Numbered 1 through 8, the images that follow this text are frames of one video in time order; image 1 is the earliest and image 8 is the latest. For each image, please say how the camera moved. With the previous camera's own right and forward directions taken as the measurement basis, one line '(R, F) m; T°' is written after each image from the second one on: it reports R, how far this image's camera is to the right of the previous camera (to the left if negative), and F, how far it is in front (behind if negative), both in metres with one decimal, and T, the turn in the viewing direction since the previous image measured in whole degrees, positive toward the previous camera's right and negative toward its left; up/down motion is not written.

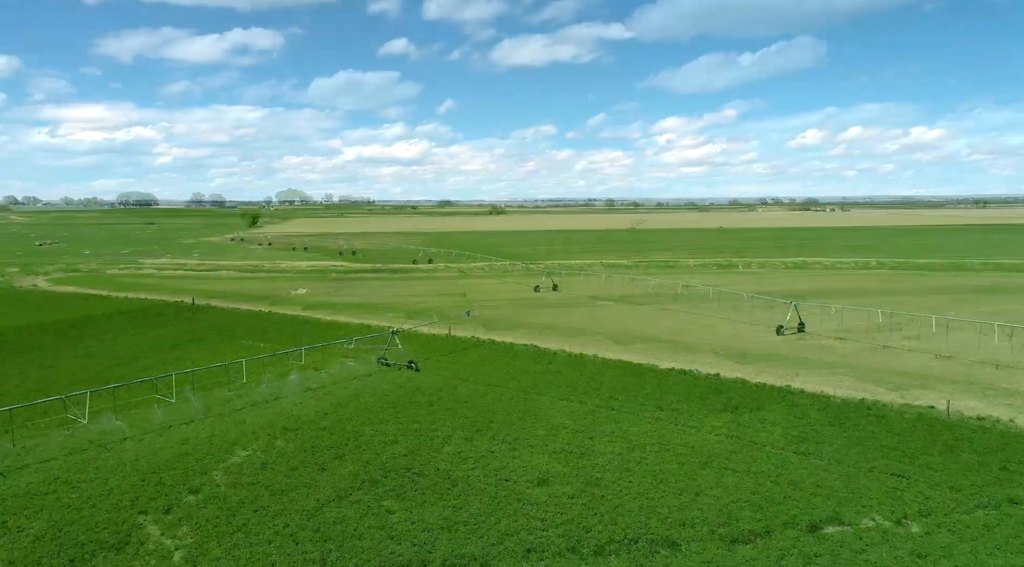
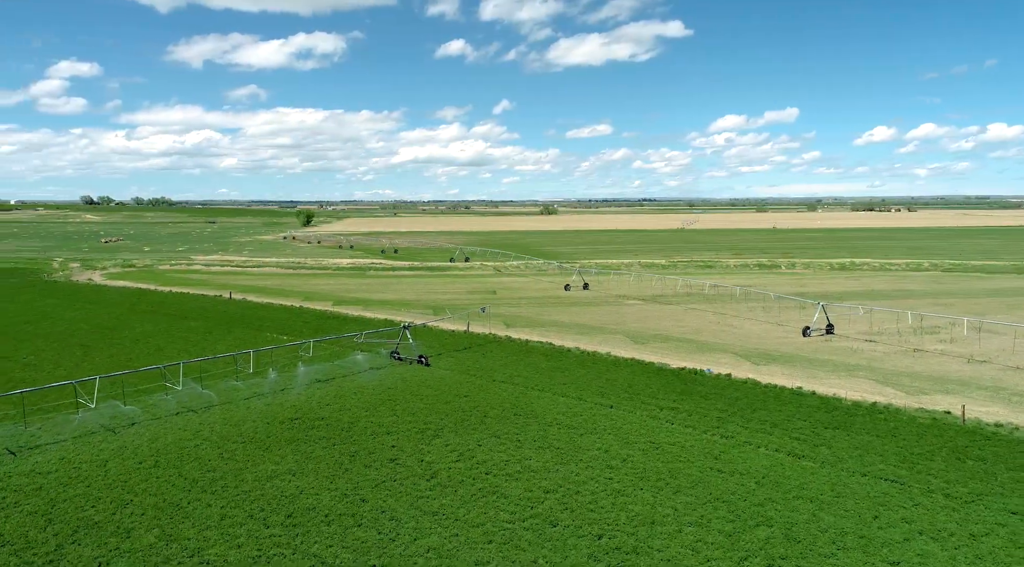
(+2.8, 0.0) m; -4°
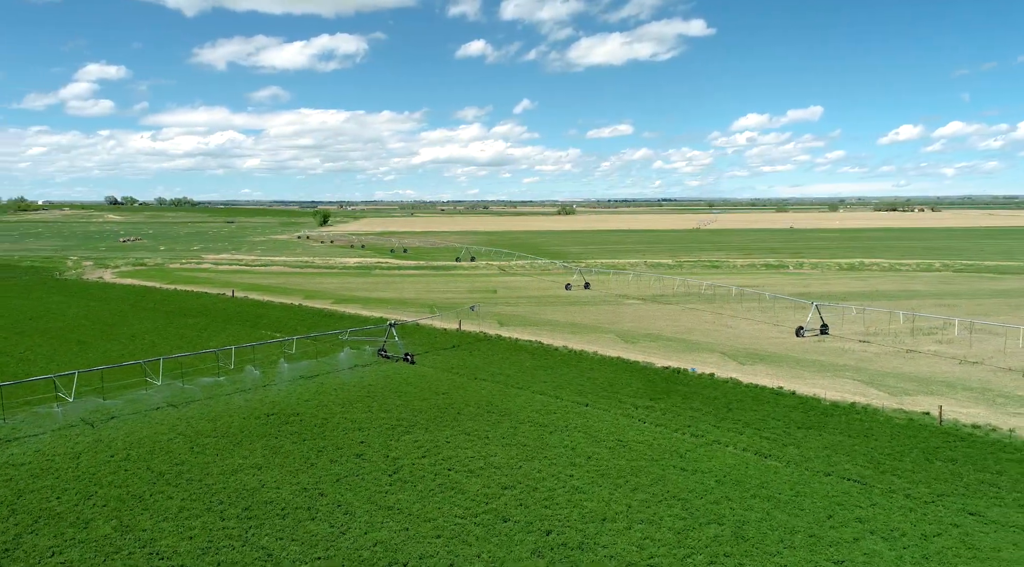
(+2.2, -0.2) m; -2°
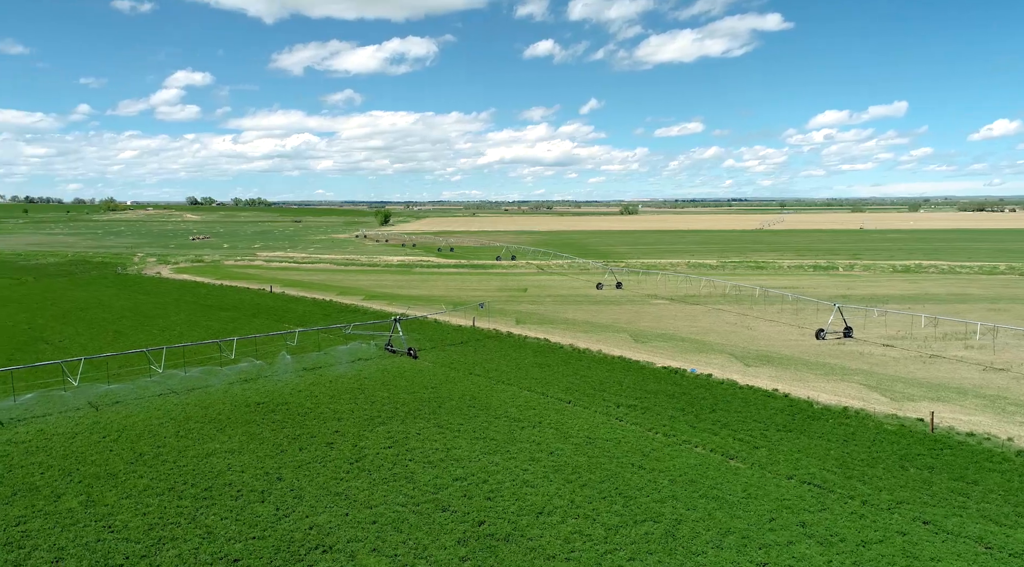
(+4.1, -0.2) m; -5°
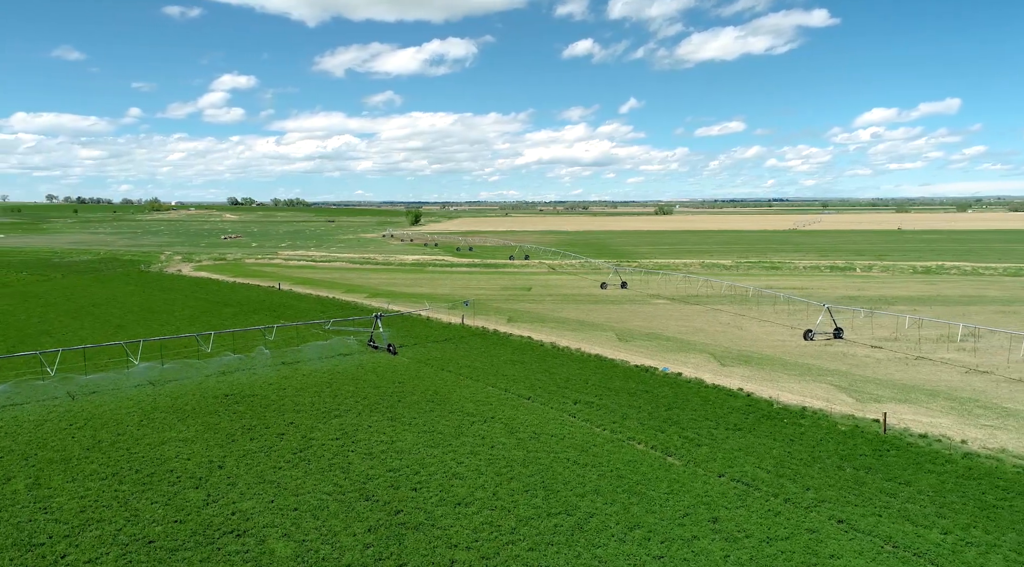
(+3.9, -0.4) m; -3°
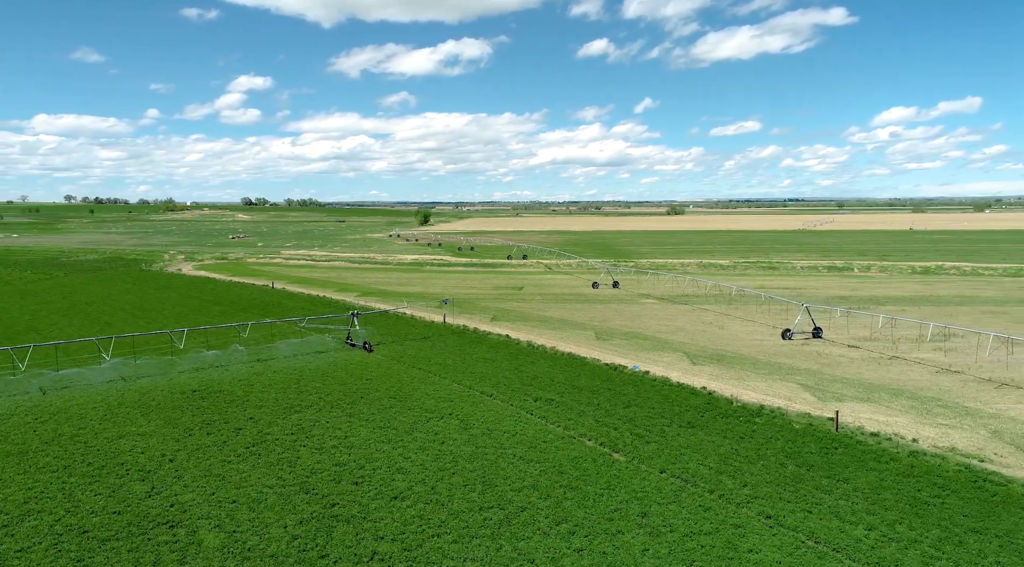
(+2.7, -0.3) m; -1°
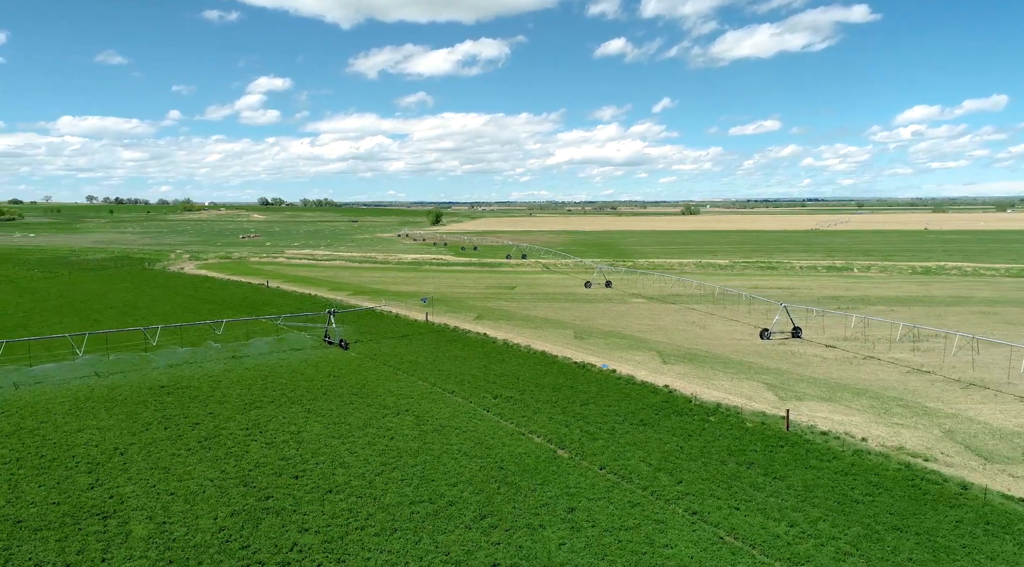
(+2.9, -0.3) m; -2°
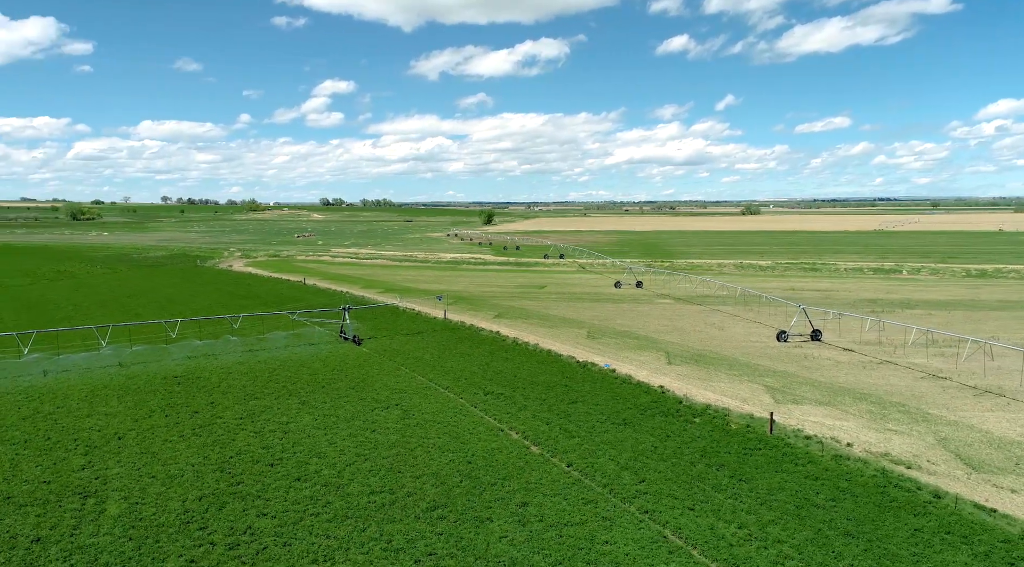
(+3.4, -0.2) m; -5°
